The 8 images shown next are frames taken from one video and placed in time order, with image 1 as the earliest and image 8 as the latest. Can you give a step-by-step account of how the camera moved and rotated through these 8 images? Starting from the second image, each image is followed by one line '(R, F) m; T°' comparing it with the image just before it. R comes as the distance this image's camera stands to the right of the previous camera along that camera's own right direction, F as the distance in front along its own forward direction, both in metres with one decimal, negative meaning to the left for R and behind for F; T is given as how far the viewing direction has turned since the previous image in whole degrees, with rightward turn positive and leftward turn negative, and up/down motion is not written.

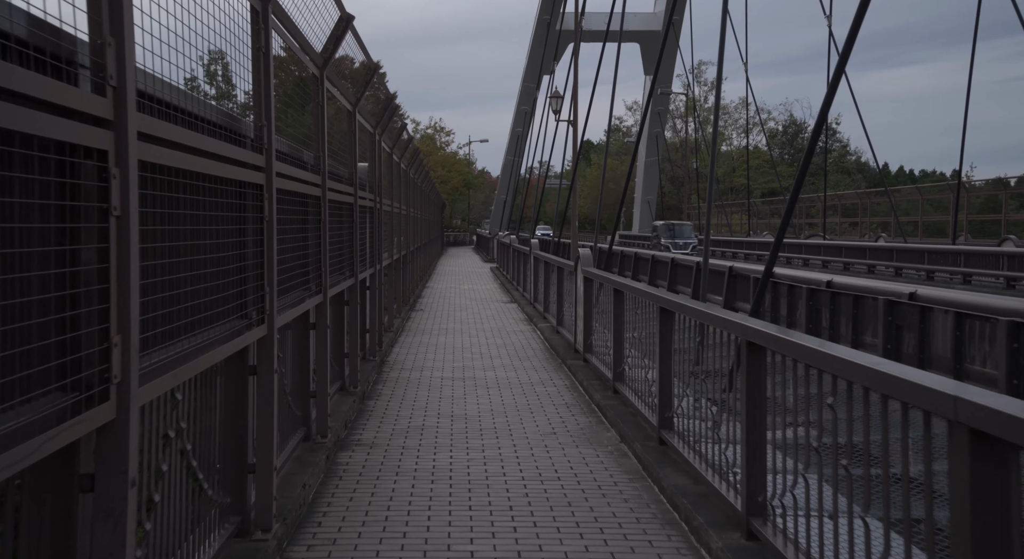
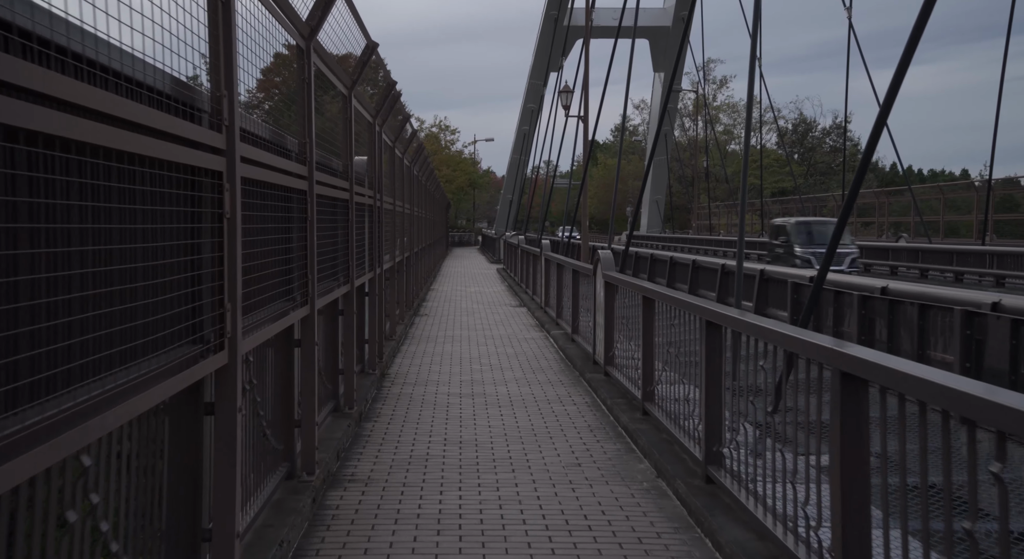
(-0.1, +0.7) m; 0°
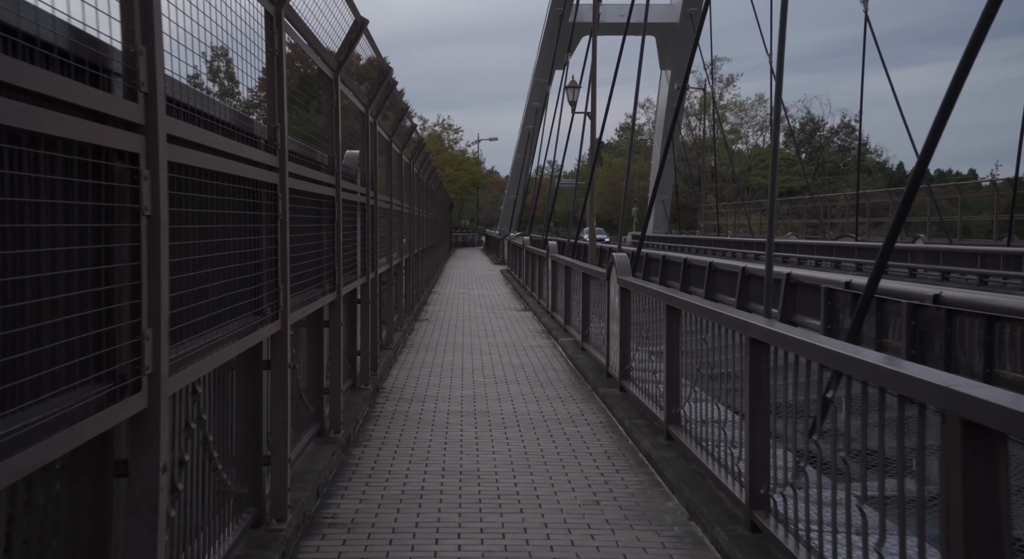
(0.0, +0.6) m; 0°
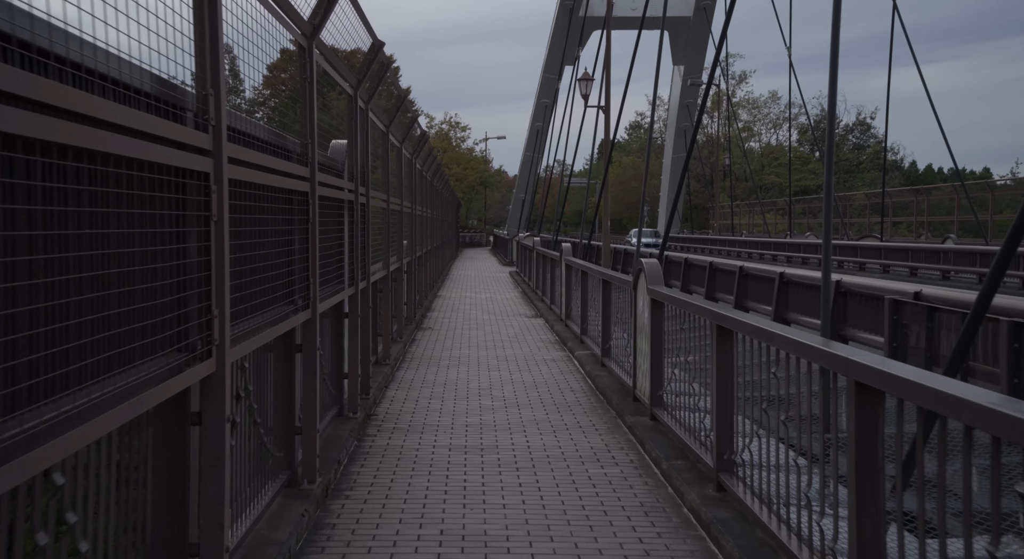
(0.0, +0.9) m; -1°
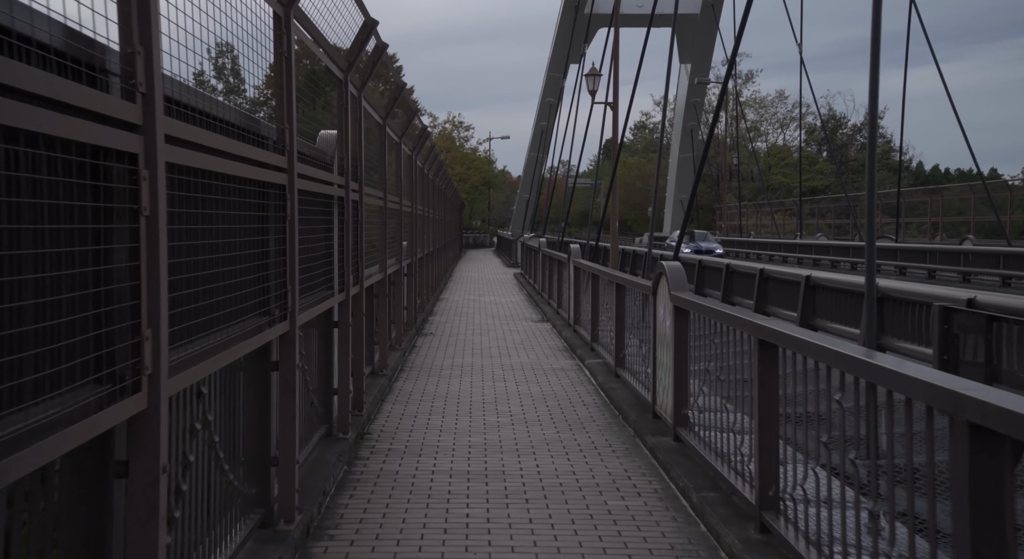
(0.0, +0.6) m; 0°
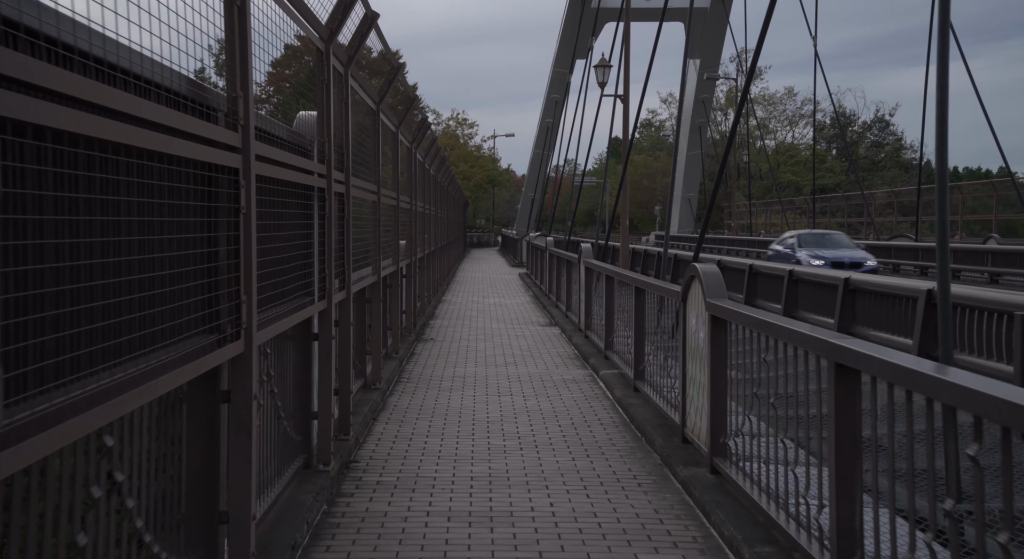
(0.0, +0.7) m; 0°
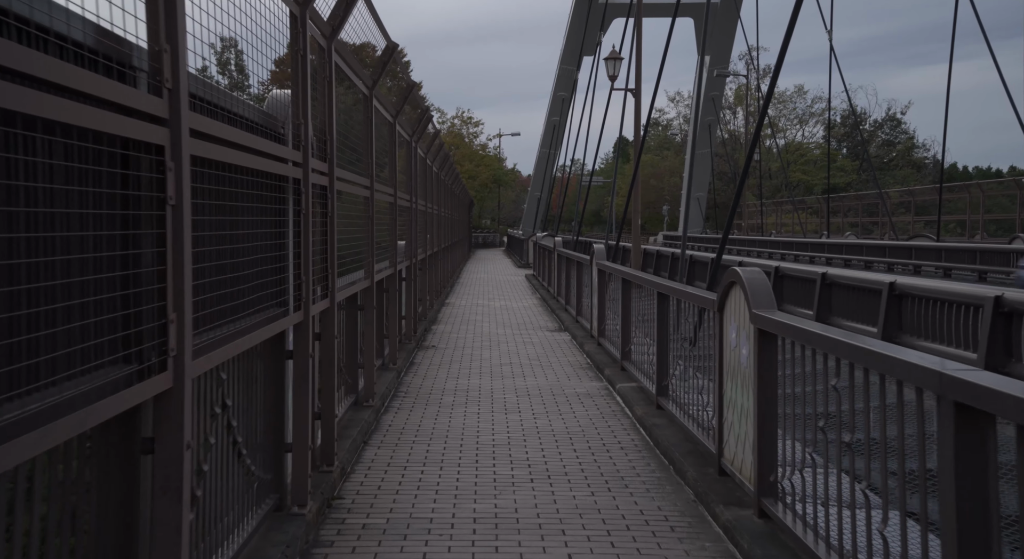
(0.0, +0.7) m; 0°
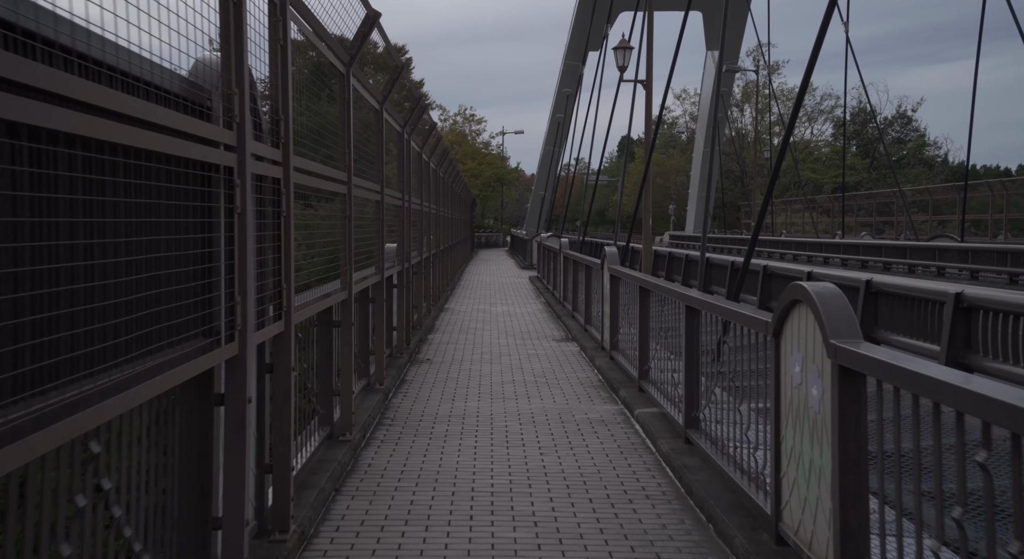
(0.0, +0.9) m; 0°
